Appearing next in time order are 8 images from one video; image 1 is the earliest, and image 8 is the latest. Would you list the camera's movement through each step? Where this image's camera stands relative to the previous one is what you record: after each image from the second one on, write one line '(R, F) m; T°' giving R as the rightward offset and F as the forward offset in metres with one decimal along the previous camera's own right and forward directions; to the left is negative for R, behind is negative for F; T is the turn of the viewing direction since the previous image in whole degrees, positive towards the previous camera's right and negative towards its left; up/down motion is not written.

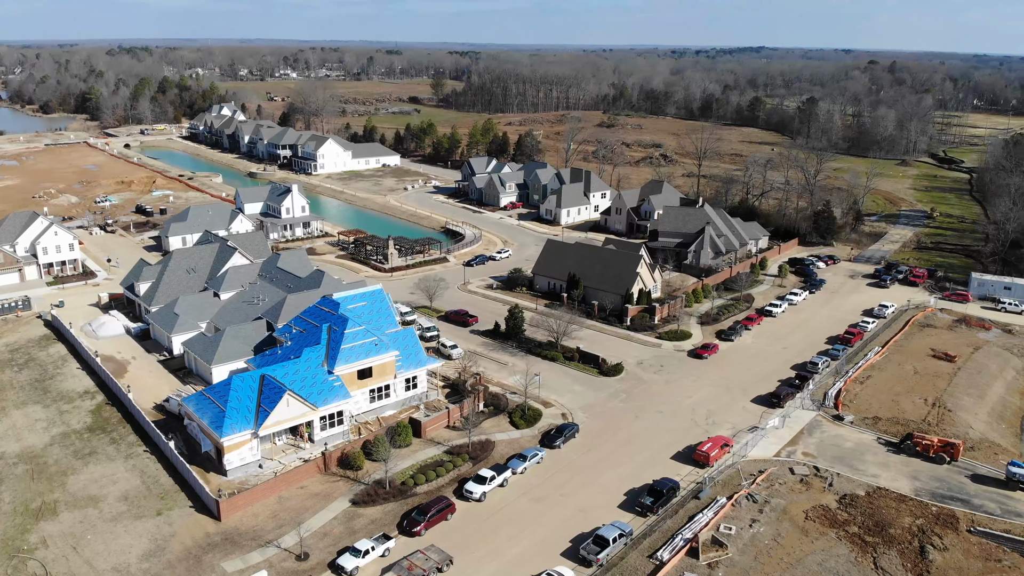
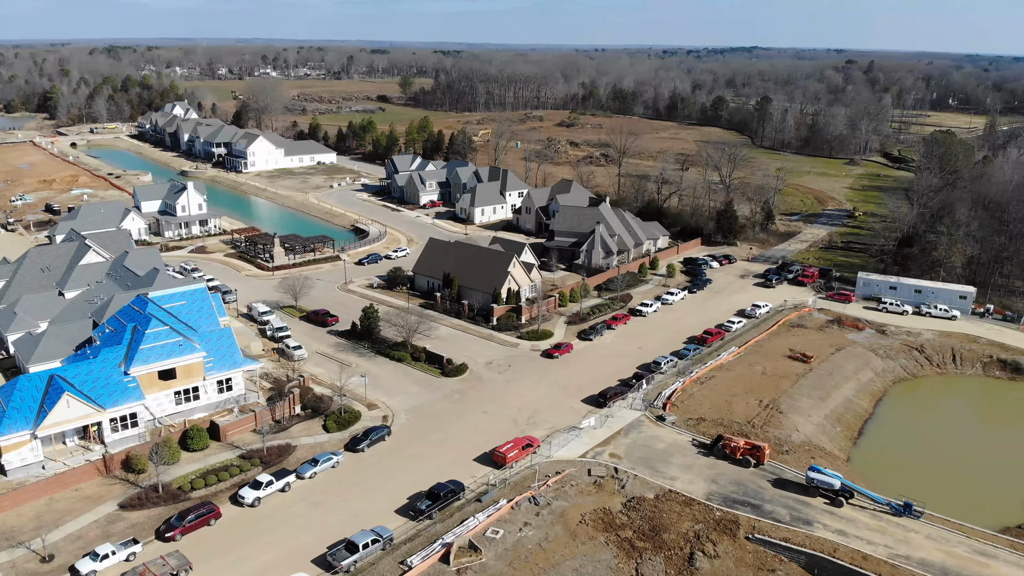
(+7.5, +0.7) m; 0°
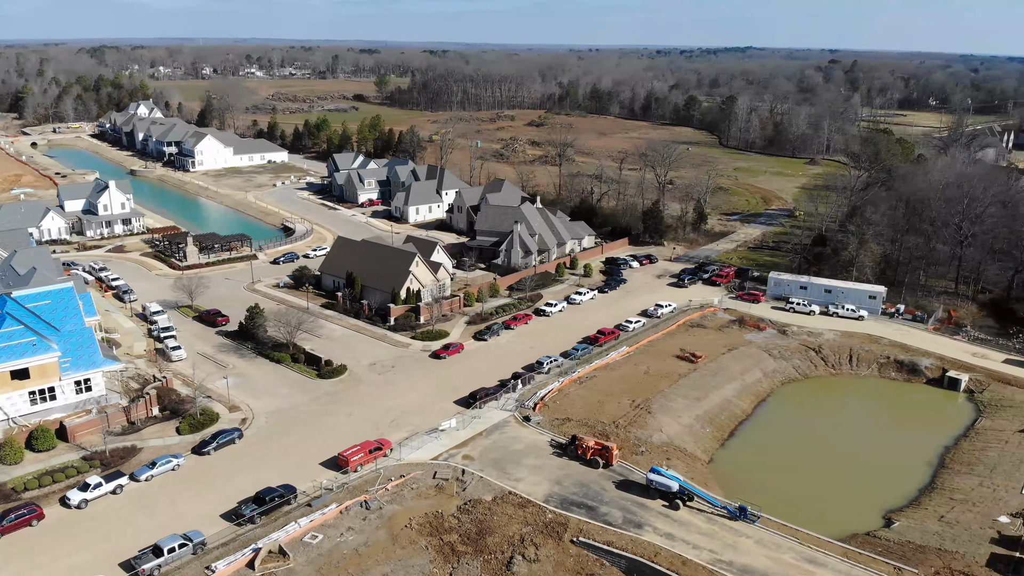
(+5.5, +0.4) m; 0°
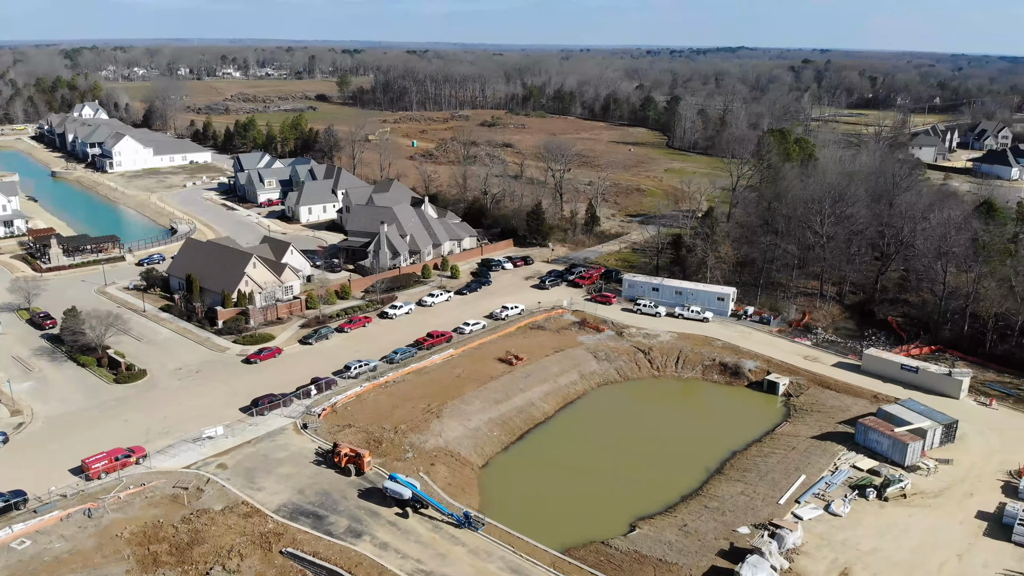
(+8.9, +0.5) m; 0°
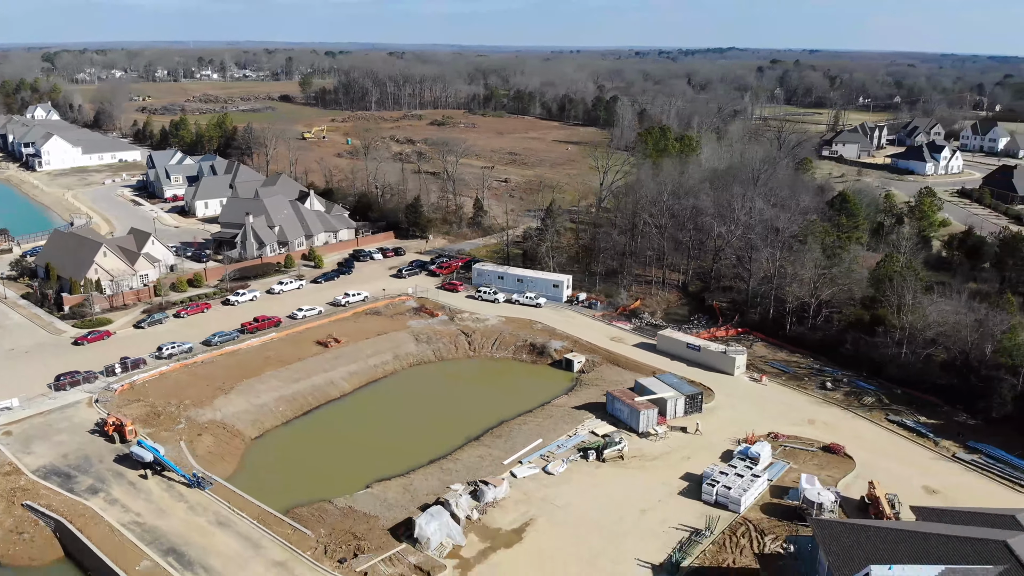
(+9.5, -2.0) m; 0°
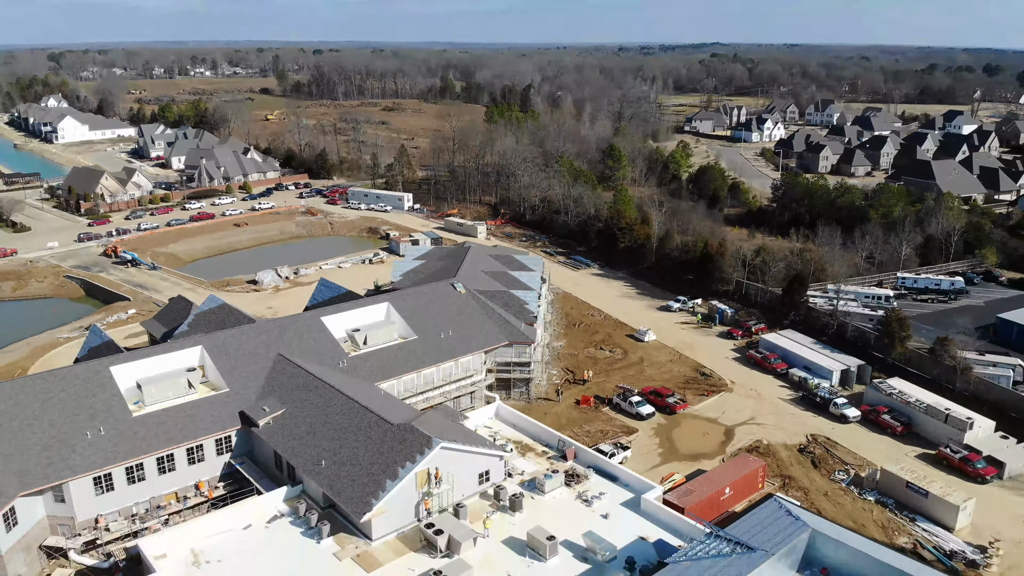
(+13.6, -22.7) m; 0°
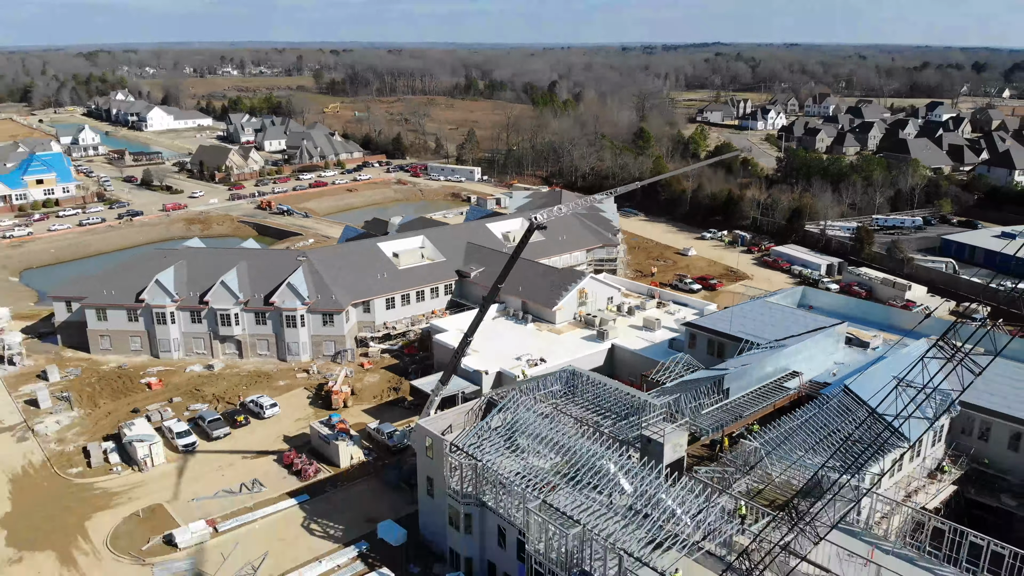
(-5.9, -14.3) m; 0°
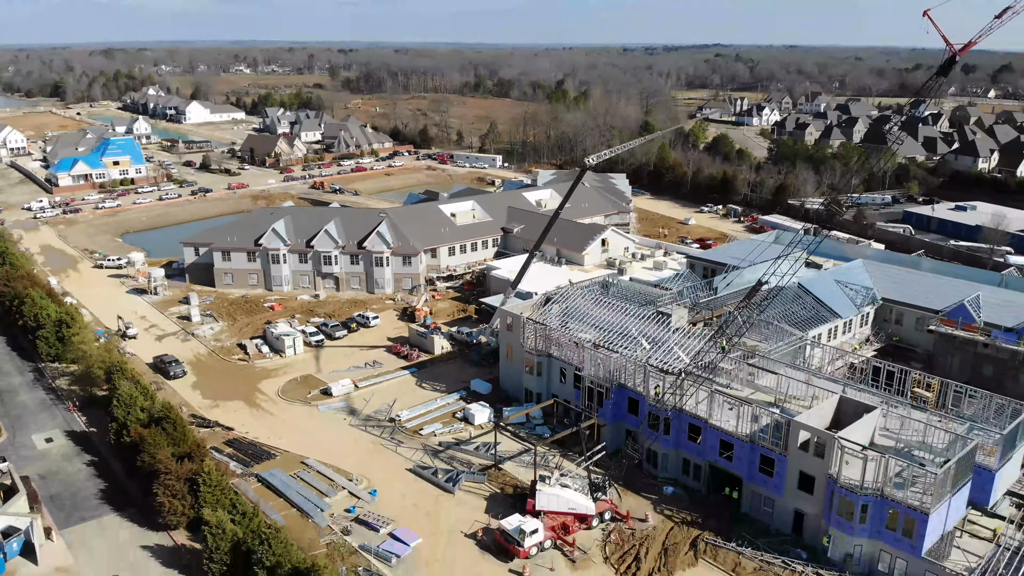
(-2.4, -9.1) m; 0°
